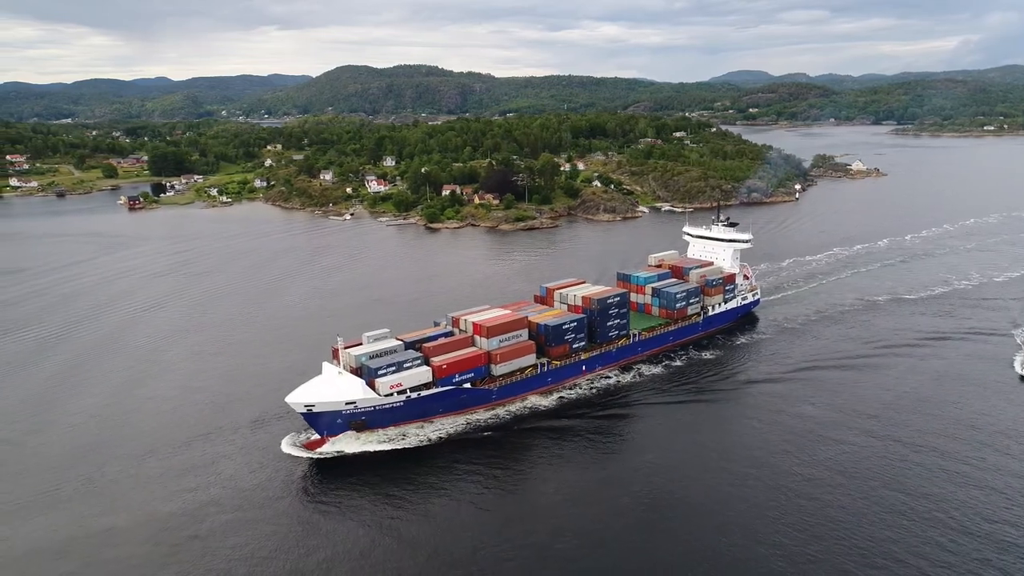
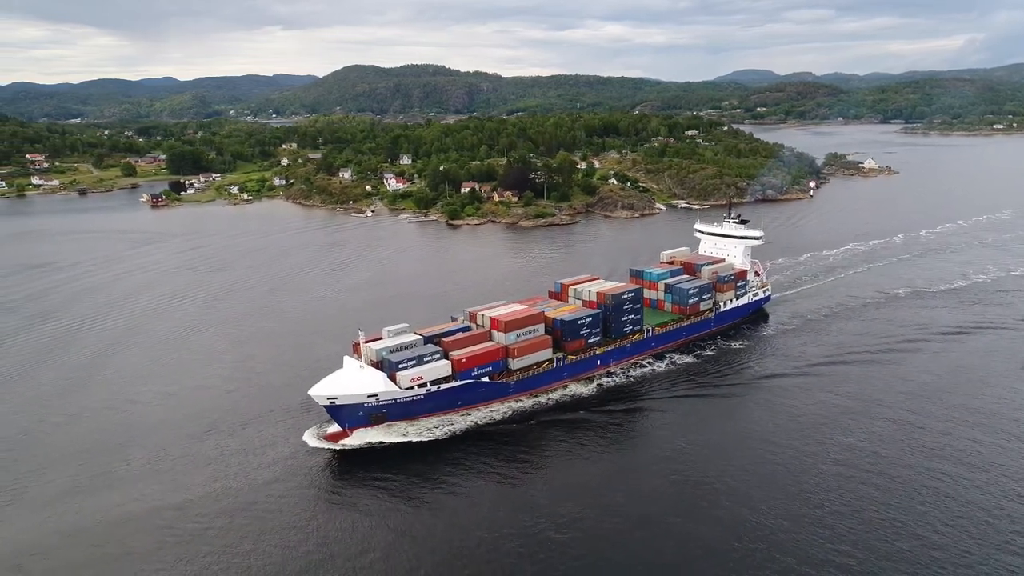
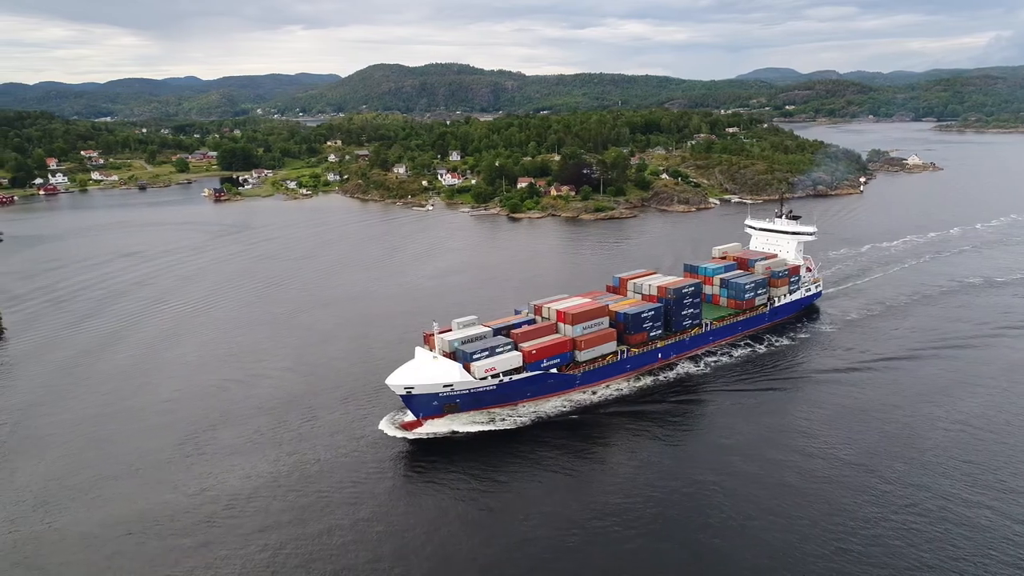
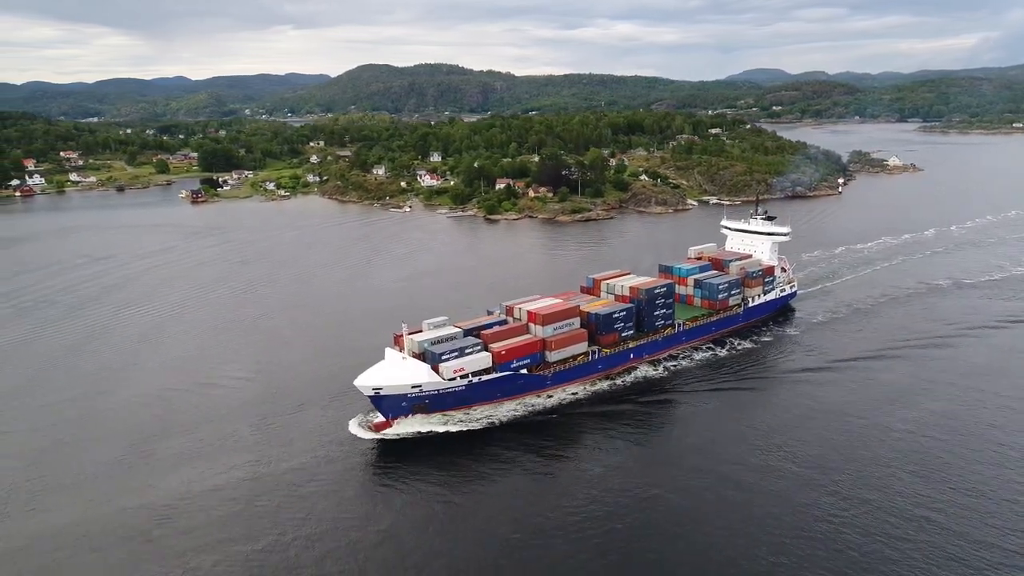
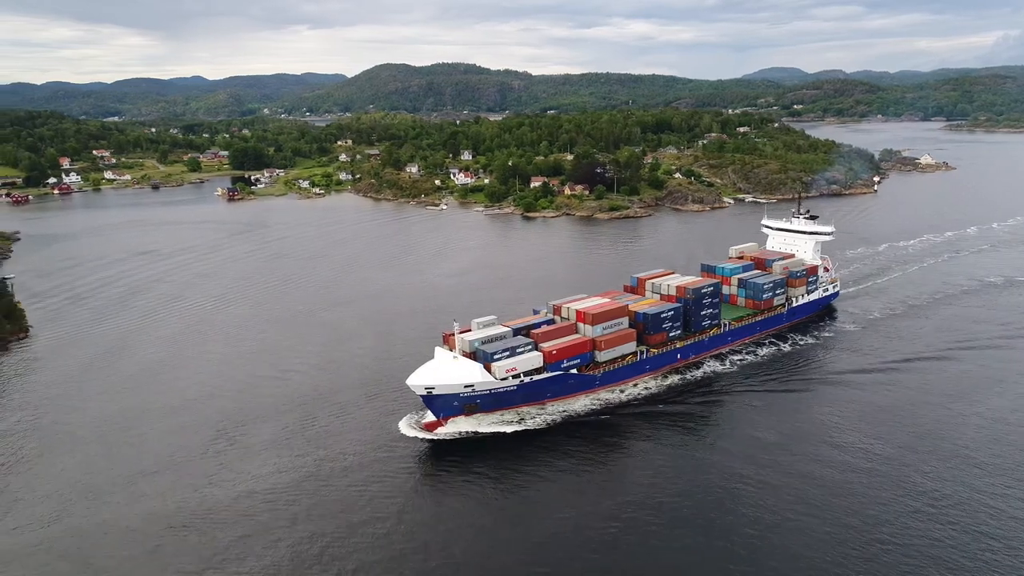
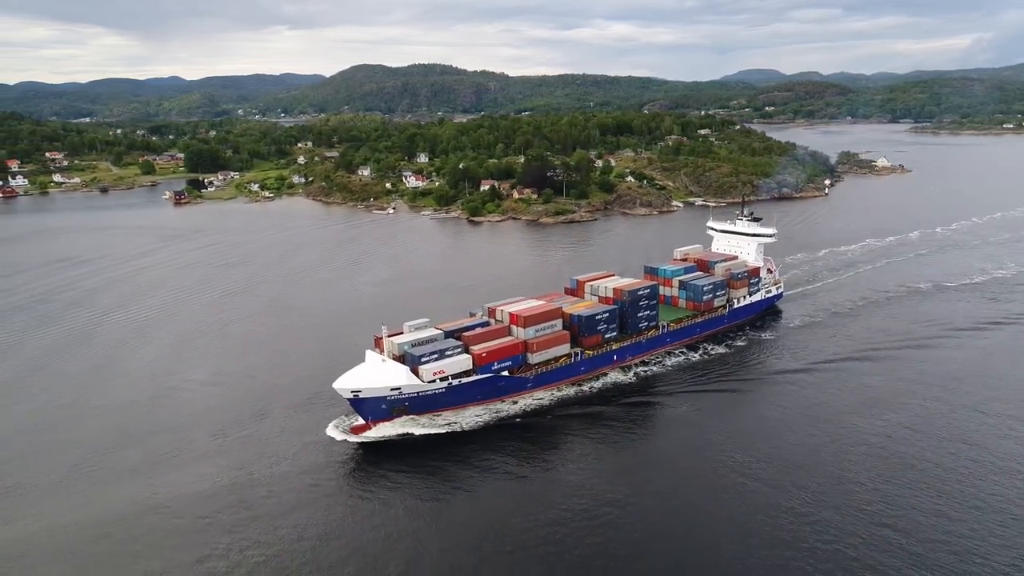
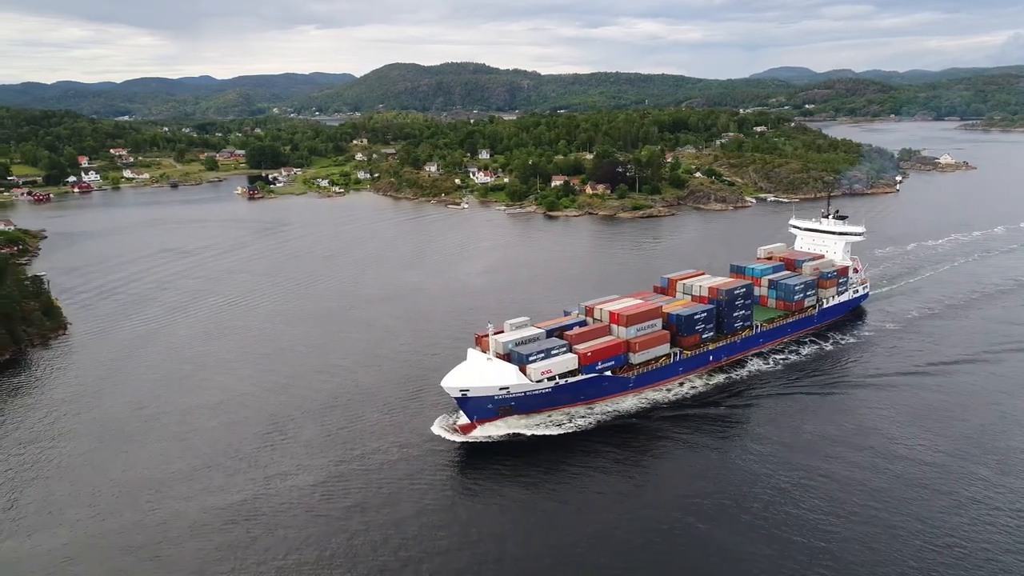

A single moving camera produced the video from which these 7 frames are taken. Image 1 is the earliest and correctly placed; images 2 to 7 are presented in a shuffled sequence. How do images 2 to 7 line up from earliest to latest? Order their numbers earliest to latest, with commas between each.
2, 6, 4, 3, 5, 7
